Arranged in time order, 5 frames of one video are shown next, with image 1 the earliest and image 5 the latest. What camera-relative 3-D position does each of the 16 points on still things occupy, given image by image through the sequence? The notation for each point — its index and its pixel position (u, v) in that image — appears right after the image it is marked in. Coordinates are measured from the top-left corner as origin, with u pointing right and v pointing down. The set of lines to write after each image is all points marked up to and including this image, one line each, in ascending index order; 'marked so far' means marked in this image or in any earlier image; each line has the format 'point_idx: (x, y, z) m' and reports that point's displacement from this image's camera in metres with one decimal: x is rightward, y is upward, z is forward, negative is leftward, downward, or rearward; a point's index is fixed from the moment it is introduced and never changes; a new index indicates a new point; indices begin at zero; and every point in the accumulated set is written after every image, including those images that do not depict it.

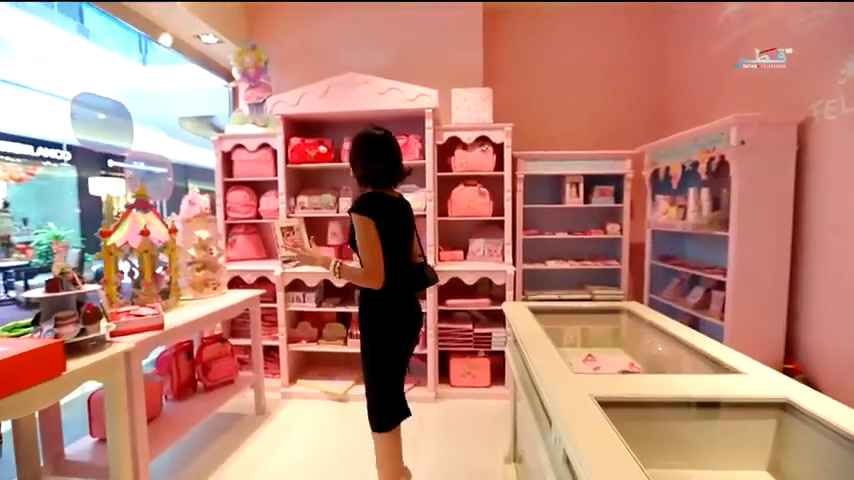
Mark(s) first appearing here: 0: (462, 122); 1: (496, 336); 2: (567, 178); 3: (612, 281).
0: (+0.3, +0.9, +3.2) m
1: (+0.5, -0.8, +3.2) m
2: (+1.3, +0.6, +3.6) m
3: (+1.8, -0.4, +3.8) m
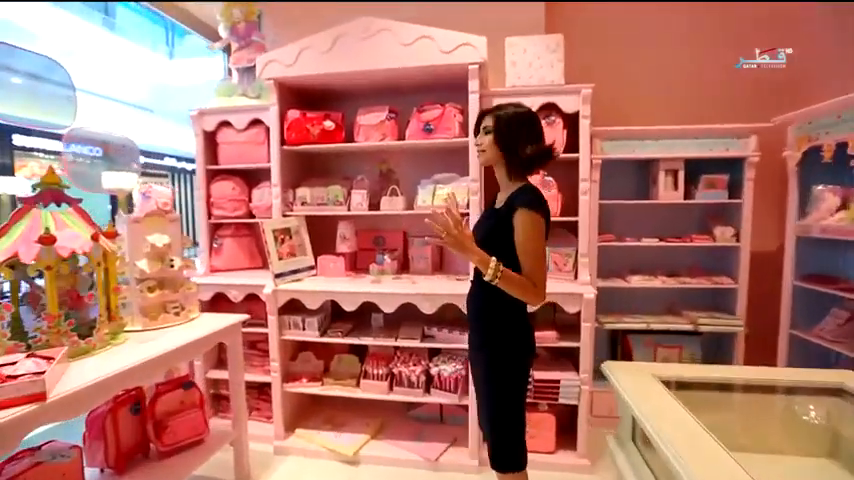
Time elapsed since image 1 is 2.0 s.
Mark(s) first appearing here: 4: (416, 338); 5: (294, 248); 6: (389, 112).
0: (+0.5, +0.9, +2.3) m
1: (+0.8, -0.8, +2.3) m
2: (+1.5, +0.5, +2.6) m
3: (+2.0, -0.4, +2.8) m
4: (-0.1, -0.6, +2.3) m
5: (-0.8, -0.1, +2.5) m
6: (-0.2, +0.8, +2.4) m
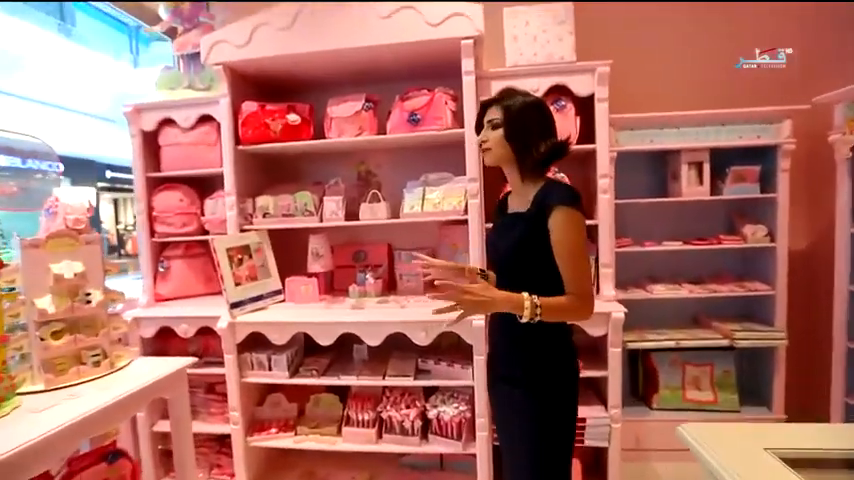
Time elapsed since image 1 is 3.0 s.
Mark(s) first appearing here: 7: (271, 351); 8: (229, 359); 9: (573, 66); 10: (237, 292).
0: (+0.5, +0.8, +1.9) m
1: (+0.8, -0.9, +1.9) m
2: (+1.5, +0.5, +2.3) m
3: (+2.0, -0.4, +2.5) m
4: (-0.1, -0.6, +1.9) m
5: (-0.9, -0.2, +2.0) m
6: (-0.3, +0.7, +2.0) m
7: (-0.8, -0.6, +2.0) m
8: (-1.0, -0.6, +1.9) m
9: (+0.7, +0.8, +1.8) m
10: (-0.9, -0.3, +1.9) m
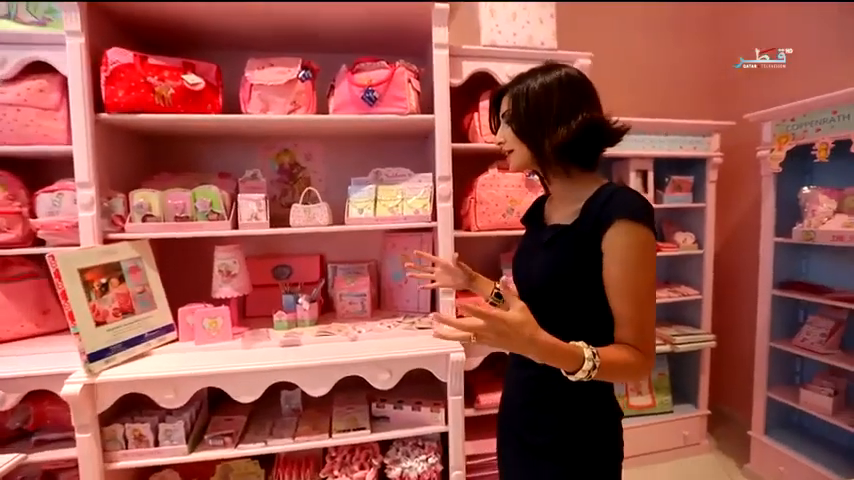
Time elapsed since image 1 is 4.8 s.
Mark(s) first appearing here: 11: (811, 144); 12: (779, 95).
0: (+0.3, +0.8, +1.6) m
1: (+0.6, -0.9, +1.7) m
2: (+1.2, +0.4, +2.2) m
3: (+1.6, -0.5, +2.6) m
4: (-0.2, -0.7, +1.5) m
5: (-1.0, -0.2, +1.4) m
6: (-0.5, +0.6, +1.5) m
7: (-1.0, -0.6, +1.4) m
8: (-1.1, -0.6, +1.3) m
9: (+0.5, +0.8, +1.6) m
10: (-1.0, -0.3, +1.3) m
11: (+1.8, +0.5, +1.9) m
12: (+1.8, +0.7, +2.0) m
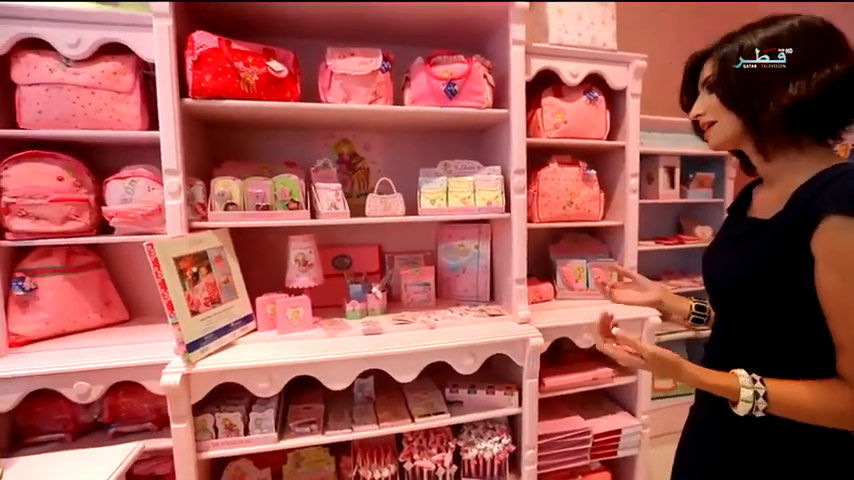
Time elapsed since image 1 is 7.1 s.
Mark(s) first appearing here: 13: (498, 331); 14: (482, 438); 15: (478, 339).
0: (+0.6, +0.8, +1.7) m
1: (+0.9, -0.9, +1.8) m
2: (+1.4, +0.5, +2.4) m
3: (+1.8, -0.4, +2.8) m
4: (+0.1, -0.7, +1.5) m
5: (-0.7, -0.2, +1.4) m
6: (-0.2, +0.7, +1.5) m
7: (-0.7, -0.6, +1.4) m
8: (-0.8, -0.6, +1.2) m
9: (+0.8, +0.8, +1.7) m
10: (-0.7, -0.3, +1.3) m
11: (+2.1, +0.5, +2.1) m
12: (+2.1, +0.8, +2.2) m
13: (+0.3, -0.3, +1.5) m
14: (+0.2, -0.8, +1.6) m
15: (+0.2, -0.4, +1.5) m
